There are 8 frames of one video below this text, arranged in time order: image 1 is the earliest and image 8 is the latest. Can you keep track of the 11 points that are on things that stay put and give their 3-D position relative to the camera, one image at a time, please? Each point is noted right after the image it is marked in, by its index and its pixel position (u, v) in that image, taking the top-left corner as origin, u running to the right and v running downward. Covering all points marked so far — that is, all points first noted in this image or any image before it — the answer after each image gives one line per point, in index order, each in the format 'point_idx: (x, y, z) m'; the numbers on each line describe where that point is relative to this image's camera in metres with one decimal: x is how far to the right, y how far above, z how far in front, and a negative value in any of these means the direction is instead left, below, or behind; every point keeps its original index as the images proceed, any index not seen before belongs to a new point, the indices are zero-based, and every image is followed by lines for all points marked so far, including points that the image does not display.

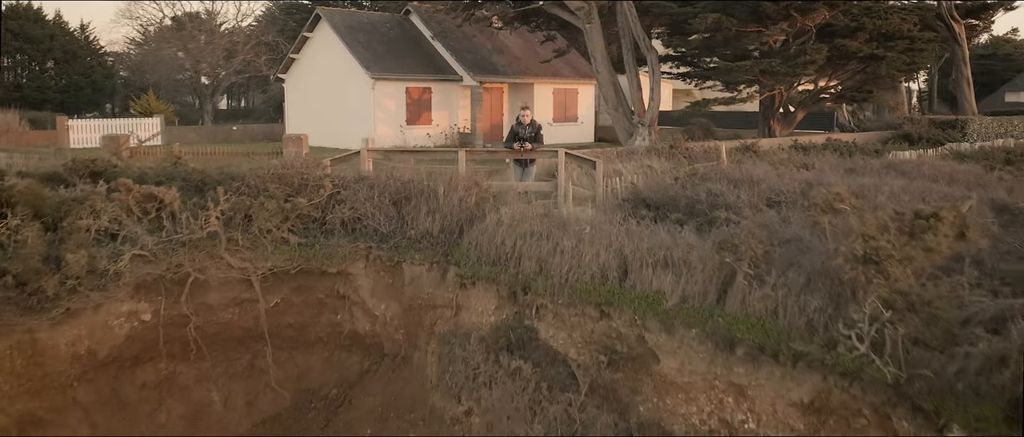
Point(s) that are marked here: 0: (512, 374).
0: (0.0, -1.0, +2.9) m
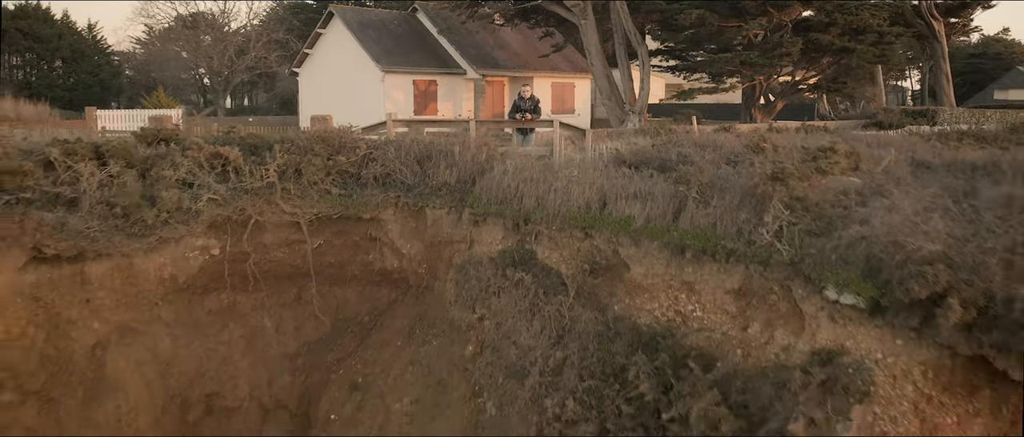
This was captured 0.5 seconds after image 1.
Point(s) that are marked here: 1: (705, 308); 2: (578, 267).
0: (0.0, -0.5, +3.7) m
1: (+1.3, -0.6, +3.0) m
2: (+0.5, -0.4, +3.5) m
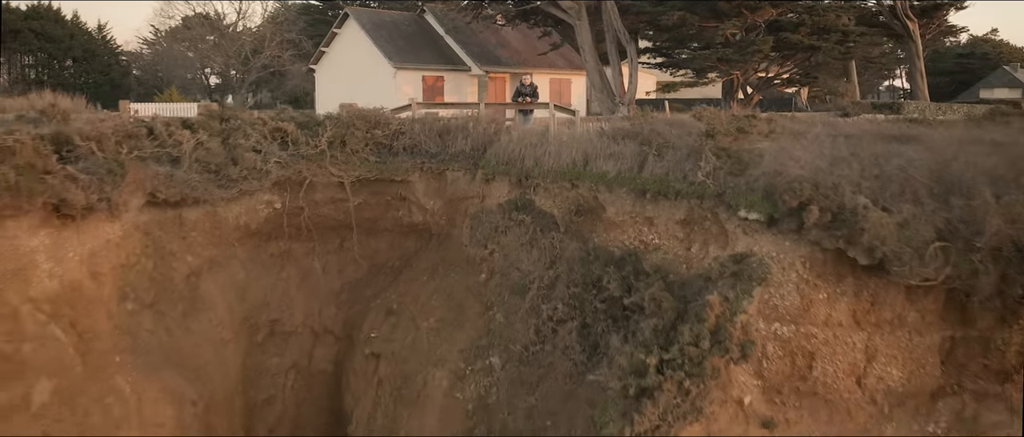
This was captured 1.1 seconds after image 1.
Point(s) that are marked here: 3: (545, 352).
0: (+0.1, -0.1, +4.7) m
1: (+1.4, -0.2, +4.1) m
2: (+0.6, +0.1, +4.6) m
3: (+0.3, -1.3, +4.2) m
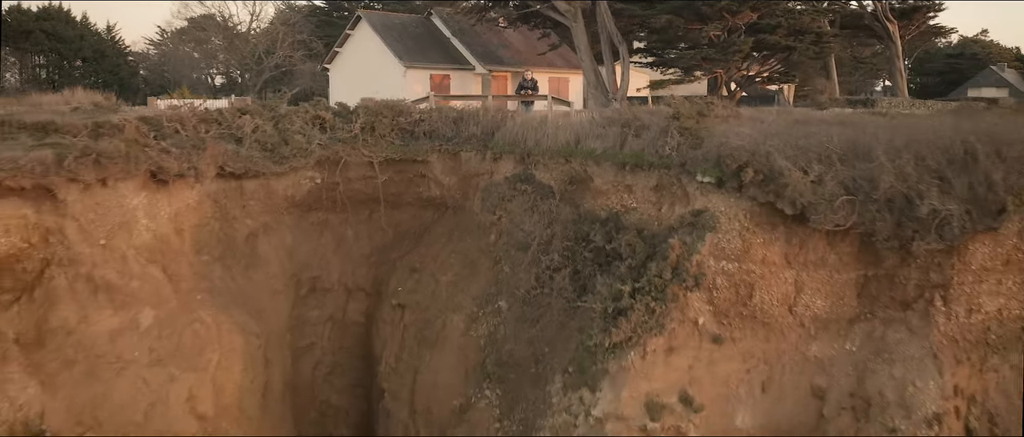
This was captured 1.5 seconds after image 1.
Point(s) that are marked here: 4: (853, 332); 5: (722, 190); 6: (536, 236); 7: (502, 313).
0: (+0.1, +0.3, +5.7) m
1: (+1.4, +0.2, +5.0) m
2: (+0.6, +0.5, +5.5) m
3: (+0.4, -0.9, +5.1) m
4: (+3.4, -1.1, +4.5) m
5: (+2.2, +0.3, +4.6) m
6: (+0.3, -0.2, +5.4) m
7: (-0.1, -1.1, +5.4) m
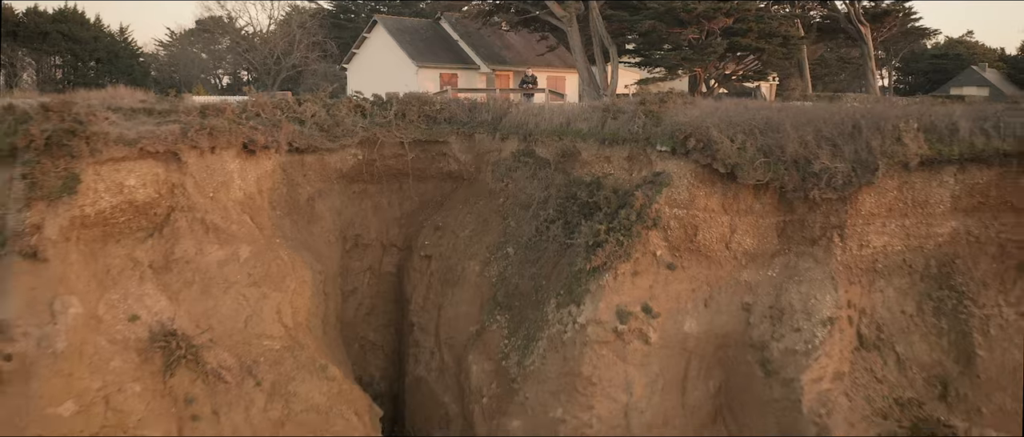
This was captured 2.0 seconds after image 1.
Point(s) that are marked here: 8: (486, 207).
0: (+0.2, +0.9, +7.2) m
1: (+1.5, +0.8, +6.5) m
2: (+0.7, +1.0, +7.0) m
3: (+0.5, -0.3, +6.6) m
4: (+3.5, -0.6, +6.0) m
5: (+2.2, +0.8, +6.1) m
6: (+0.4, +0.3, +6.9) m
7: (0.0, -0.6, +6.9) m
8: (-0.4, +0.2, +7.4) m
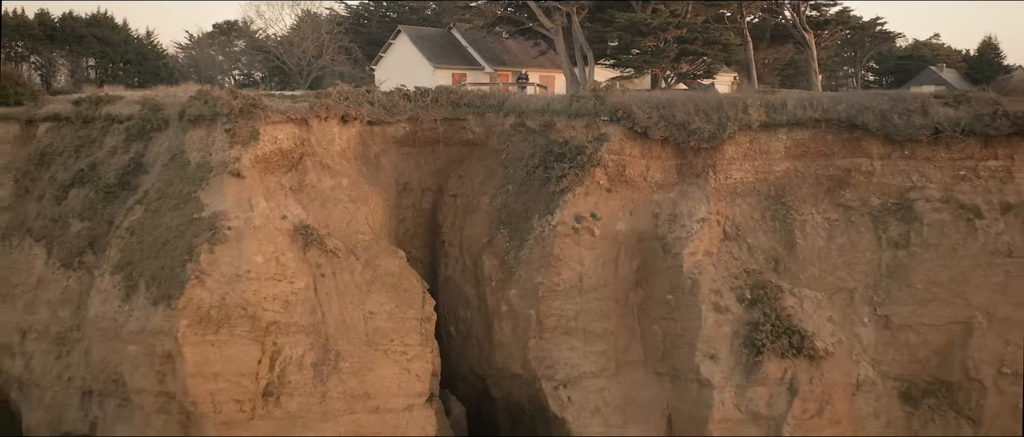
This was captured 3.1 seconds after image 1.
0: (+0.2, +2.1, +10.8) m
1: (+1.5, +2.0, +10.2) m
2: (+0.7, +2.2, +10.7) m
3: (+0.4, +0.9, +10.3) m
4: (+3.5, +0.7, +9.6) m
5: (+2.2, +2.1, +9.8) m
6: (+0.3, +1.6, +10.6) m
7: (-0.1, +0.6, +10.6) m
8: (-0.5, +1.4, +11.0) m
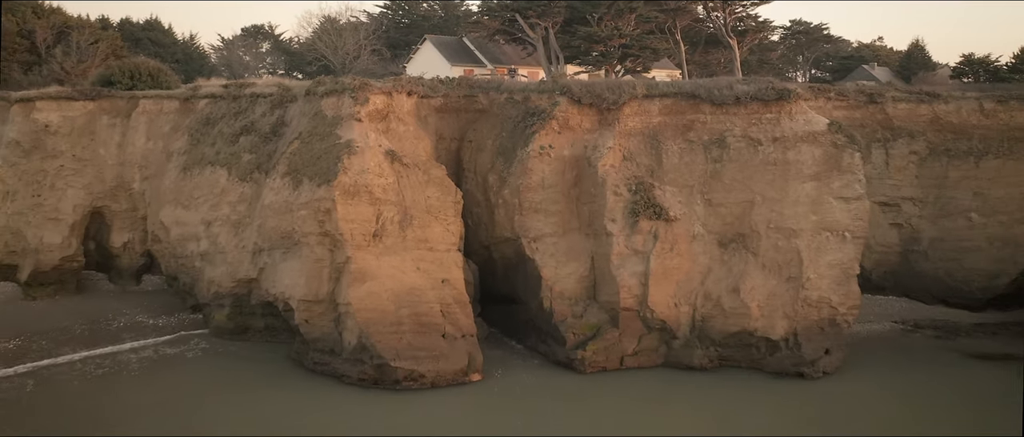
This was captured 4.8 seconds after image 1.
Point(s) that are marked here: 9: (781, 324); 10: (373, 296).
0: (-0.1, +4.8, +18.4) m
1: (+1.2, +4.7, +17.8) m
2: (+0.4, +5.0, +18.3) m
3: (+0.1, +3.6, +17.9) m
4: (+3.2, +3.4, +17.2) m
5: (+1.9, +4.8, +17.4) m
6: (+0.1, +4.3, +18.2) m
7: (-0.4, +3.4, +18.1) m
8: (-0.8, +4.2, +18.6) m
9: (+9.9, -3.9, +16.4) m
10: (-4.9, -2.7, +16.0) m
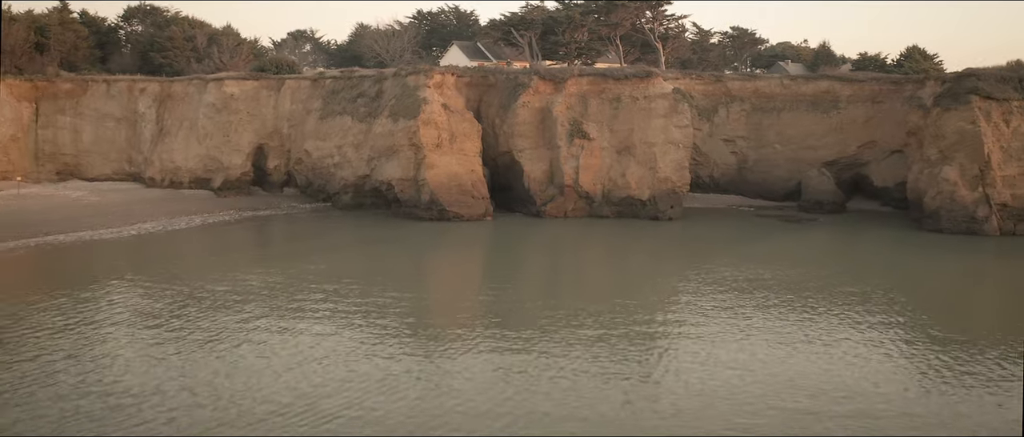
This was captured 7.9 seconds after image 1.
0: (-0.4, +10.6, +33.7) m
1: (+0.9, +10.5, +33.1) m
2: (+0.1, +10.7, +33.6) m
3: (-0.2, +9.4, +33.2) m
4: (+2.9, +9.2, +32.5) m
5: (+1.6, +10.6, +32.7) m
6: (-0.3, +10.1, +33.5) m
7: (-0.7, +9.1, +33.4) m
8: (-1.1, +9.9, +33.9) m
9: (+9.6, +1.9, +31.7) m
10: (-5.2, +3.0, +31.3) m
